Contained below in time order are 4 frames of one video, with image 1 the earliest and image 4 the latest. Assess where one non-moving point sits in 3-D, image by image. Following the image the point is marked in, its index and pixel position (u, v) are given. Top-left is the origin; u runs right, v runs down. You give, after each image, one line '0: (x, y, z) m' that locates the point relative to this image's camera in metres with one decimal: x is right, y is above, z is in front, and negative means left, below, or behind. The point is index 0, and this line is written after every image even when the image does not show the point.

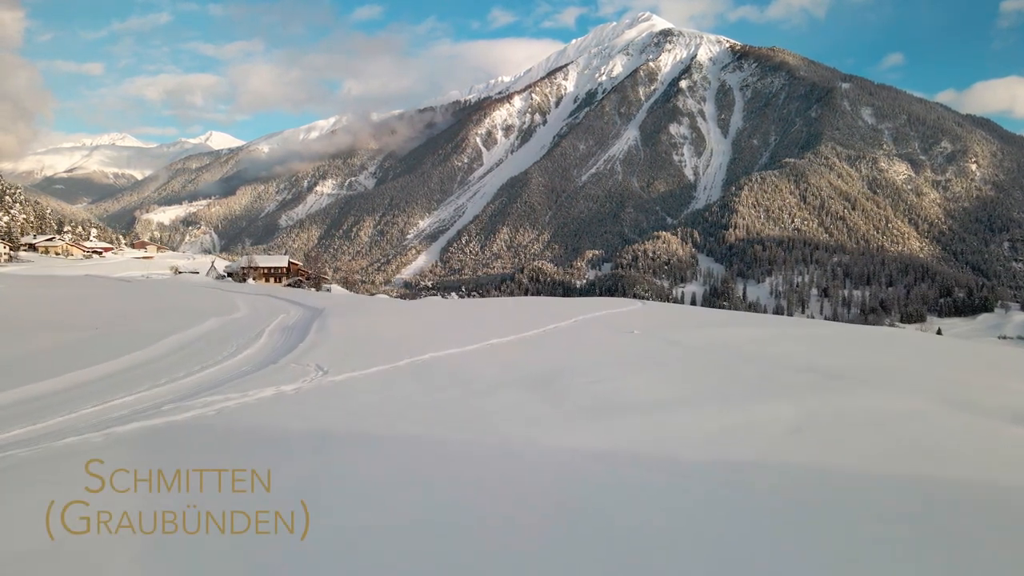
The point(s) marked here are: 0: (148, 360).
0: (-11.2, -2.5, +16.5) m
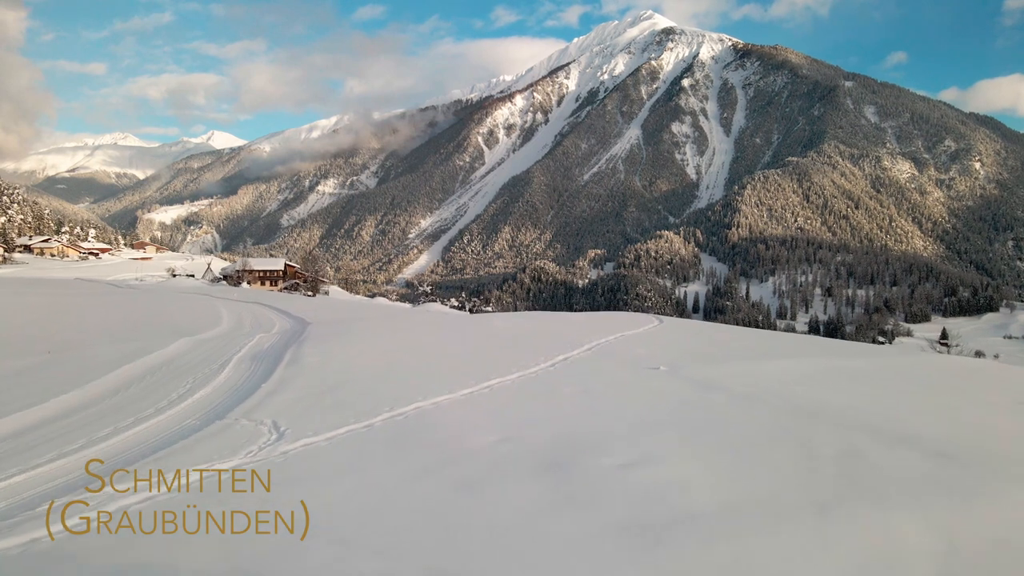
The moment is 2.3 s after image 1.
0: (-11.1, -2.7, +15.9) m
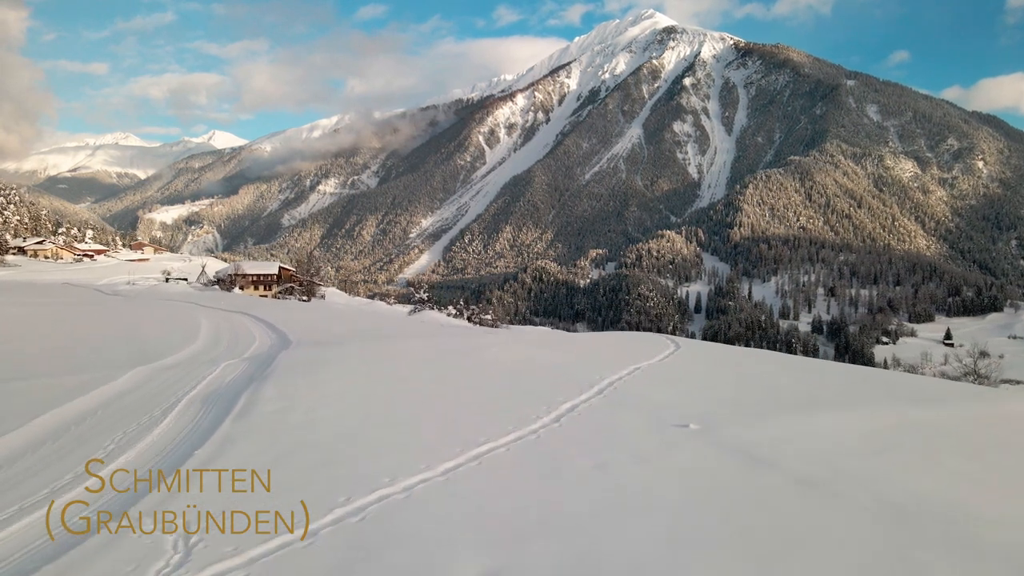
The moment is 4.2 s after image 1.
0: (-11.1, -2.8, +15.3) m
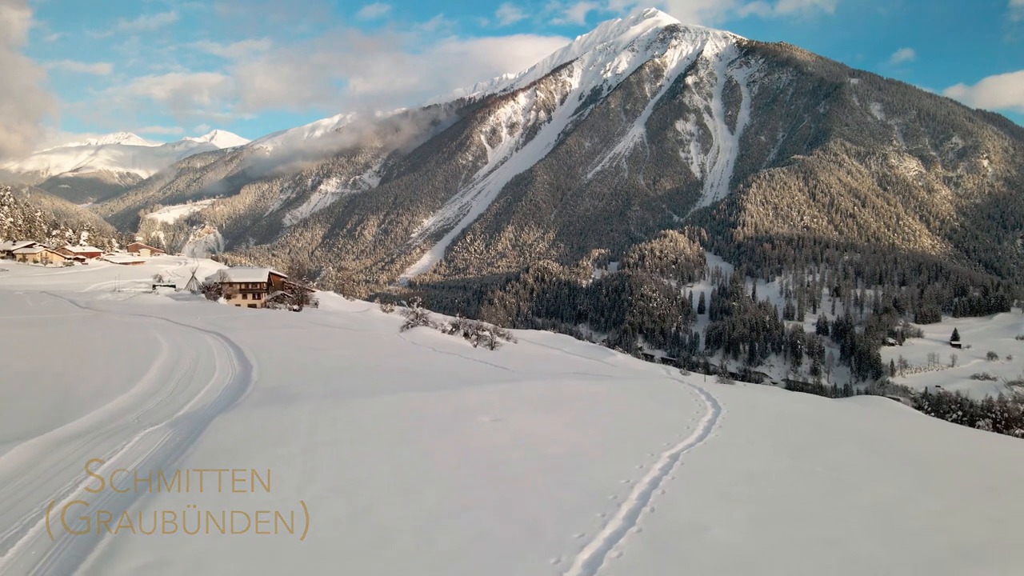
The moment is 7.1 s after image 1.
0: (-11.0, -3.2, +14.2) m
